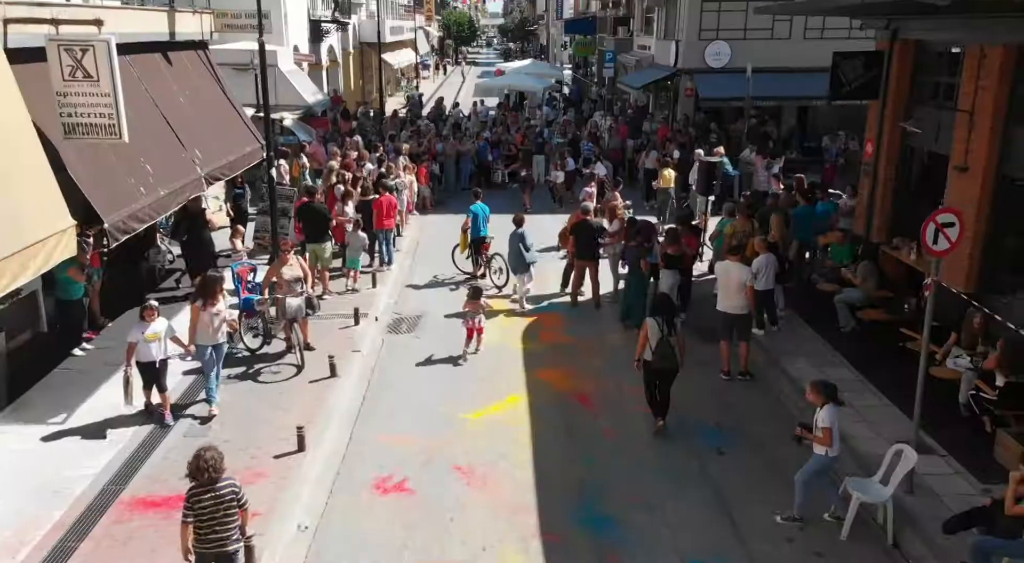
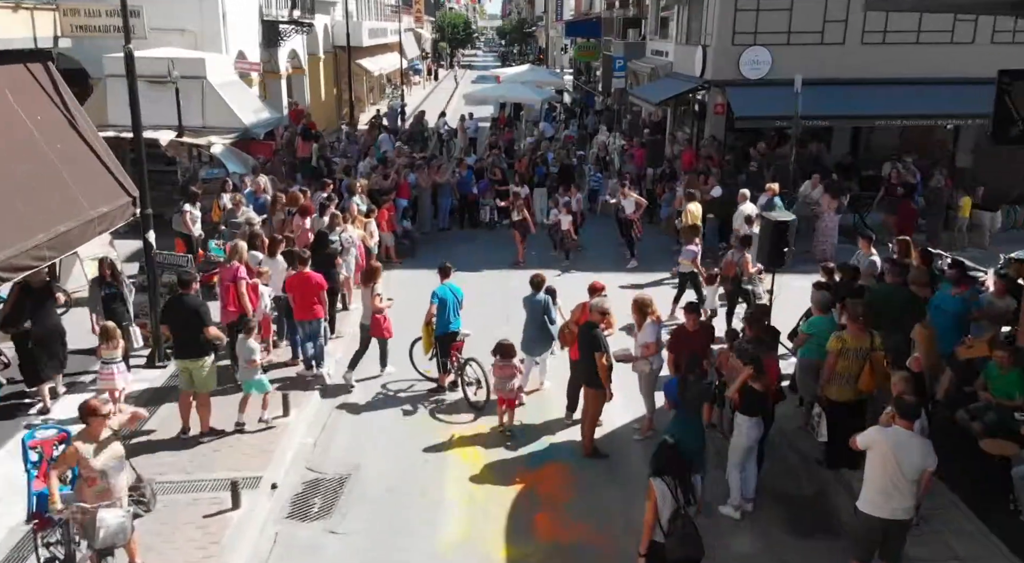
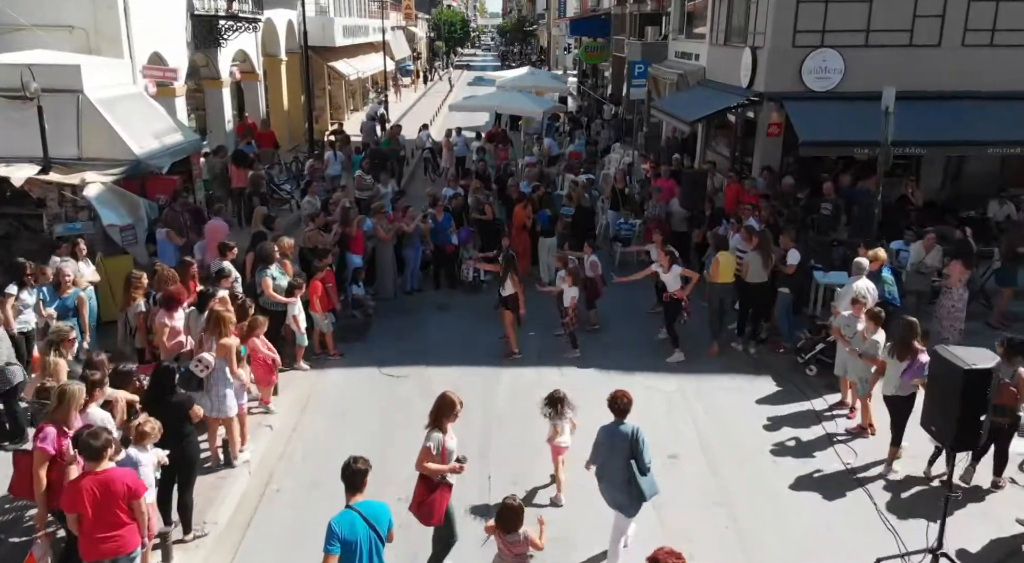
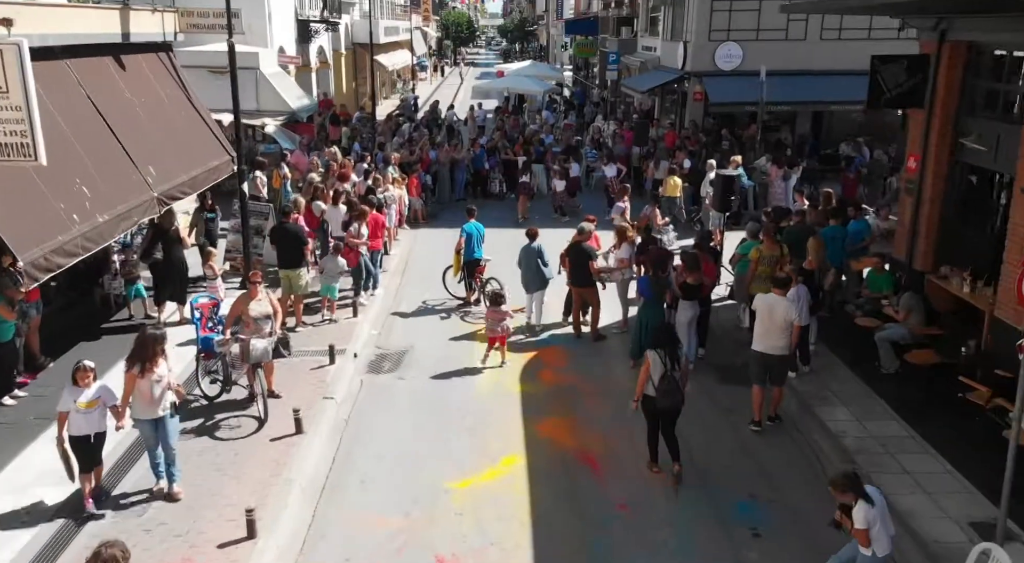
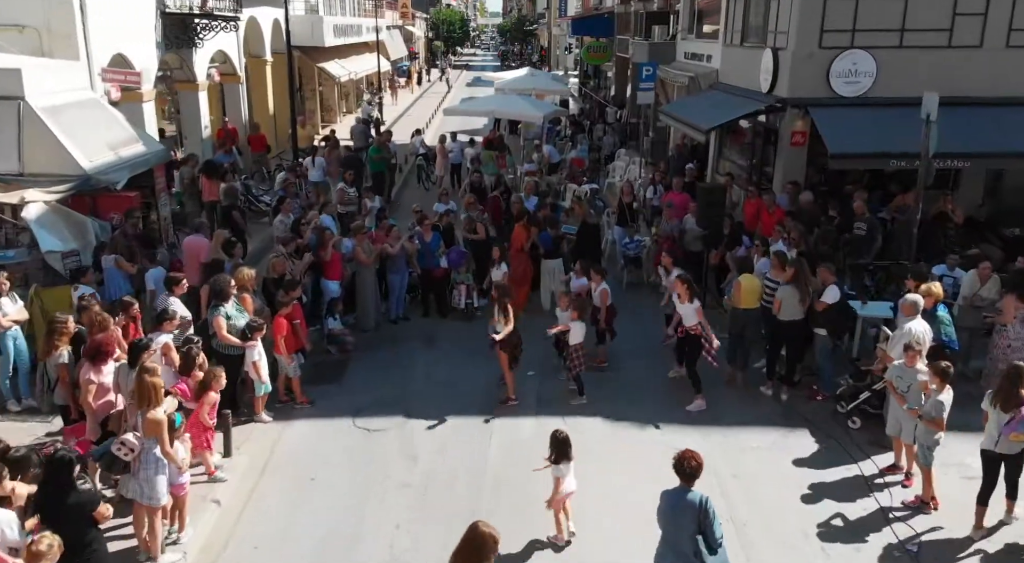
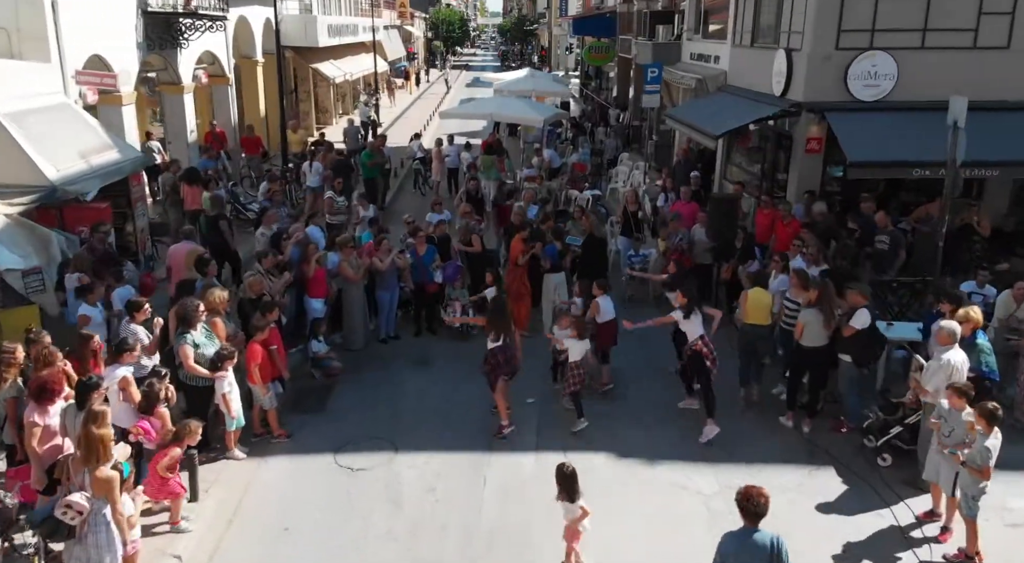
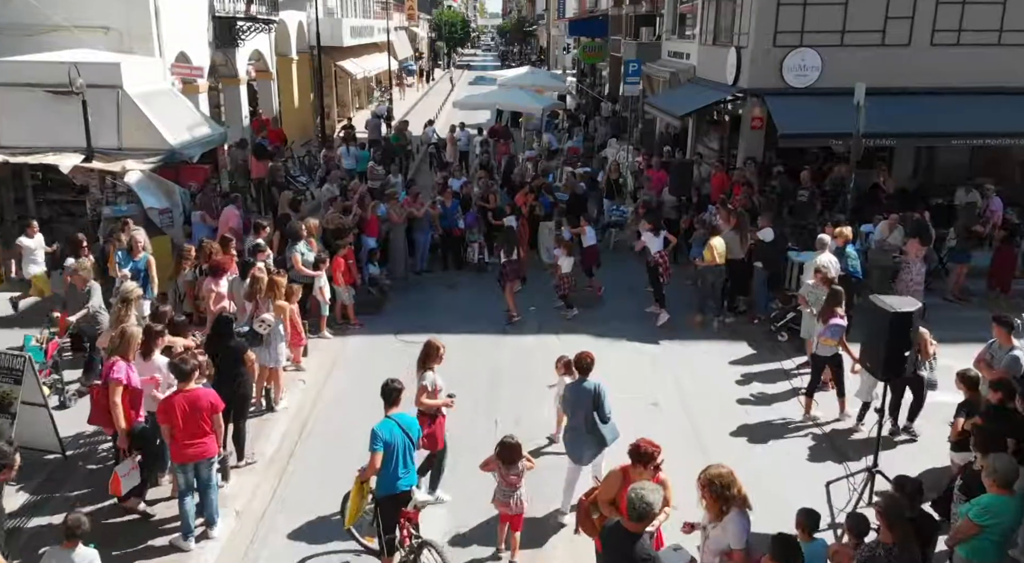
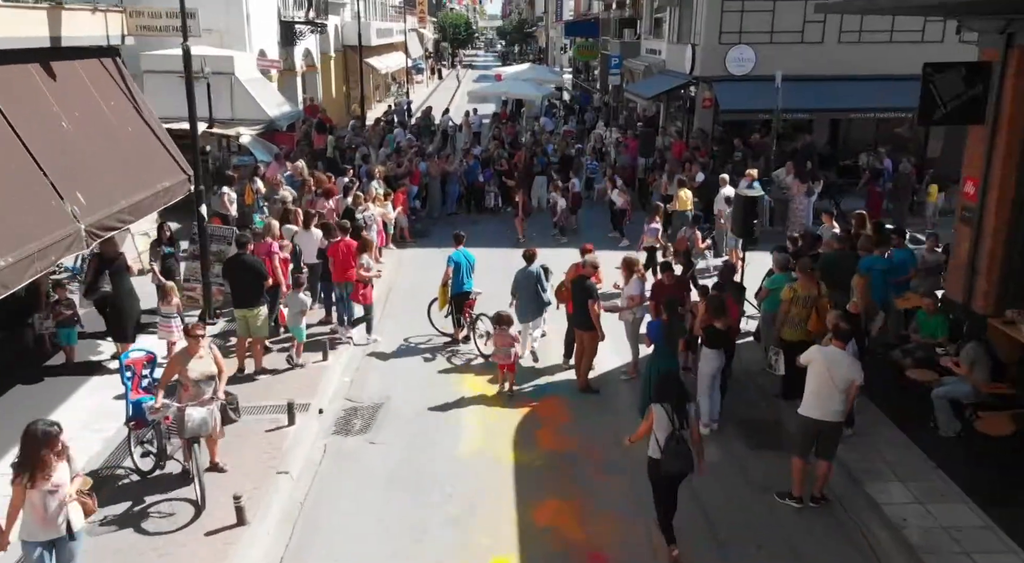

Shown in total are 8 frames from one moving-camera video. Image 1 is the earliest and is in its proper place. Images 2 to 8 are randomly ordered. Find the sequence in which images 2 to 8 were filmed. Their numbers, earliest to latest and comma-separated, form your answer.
4, 8, 2, 7, 3, 5, 6
